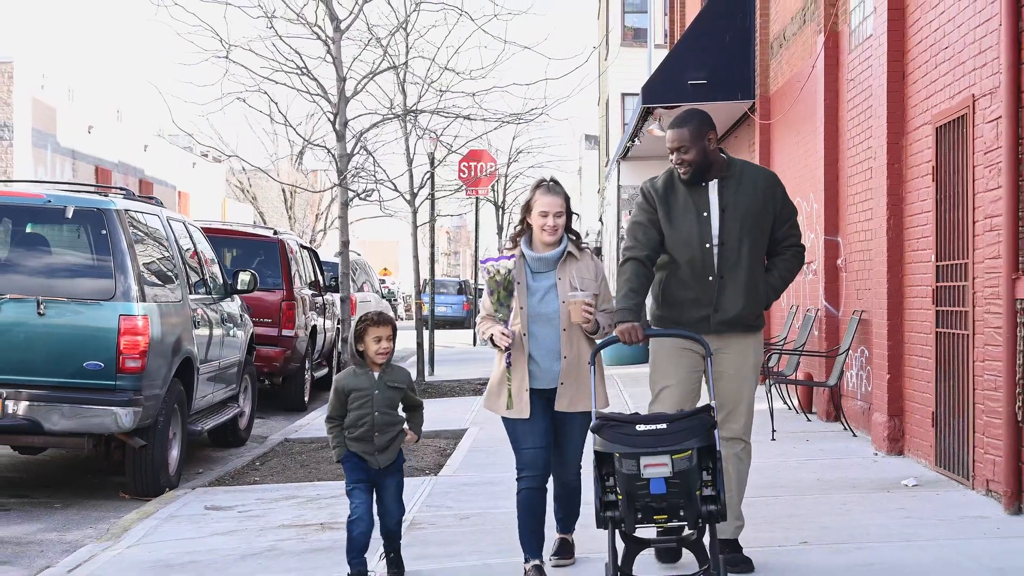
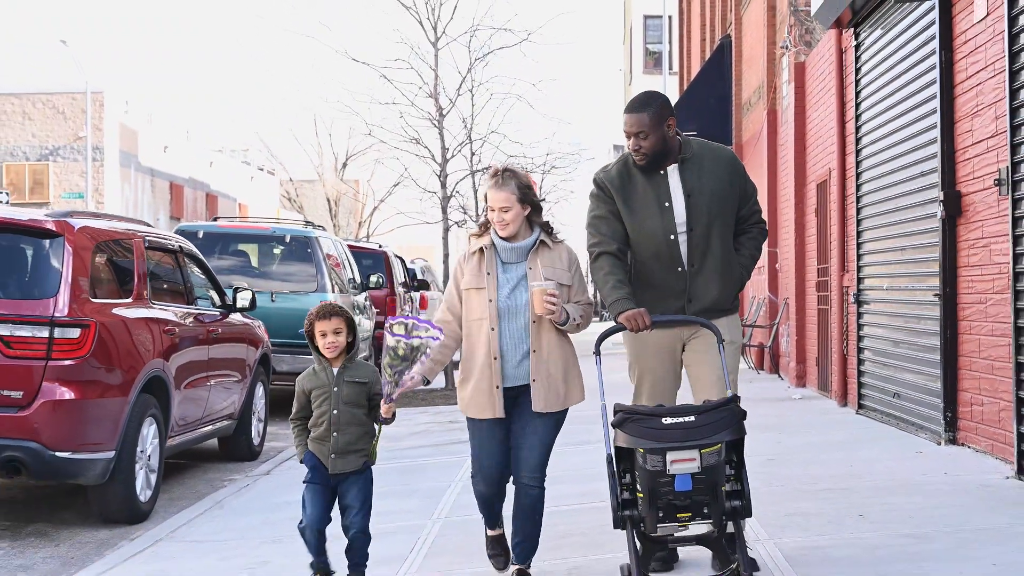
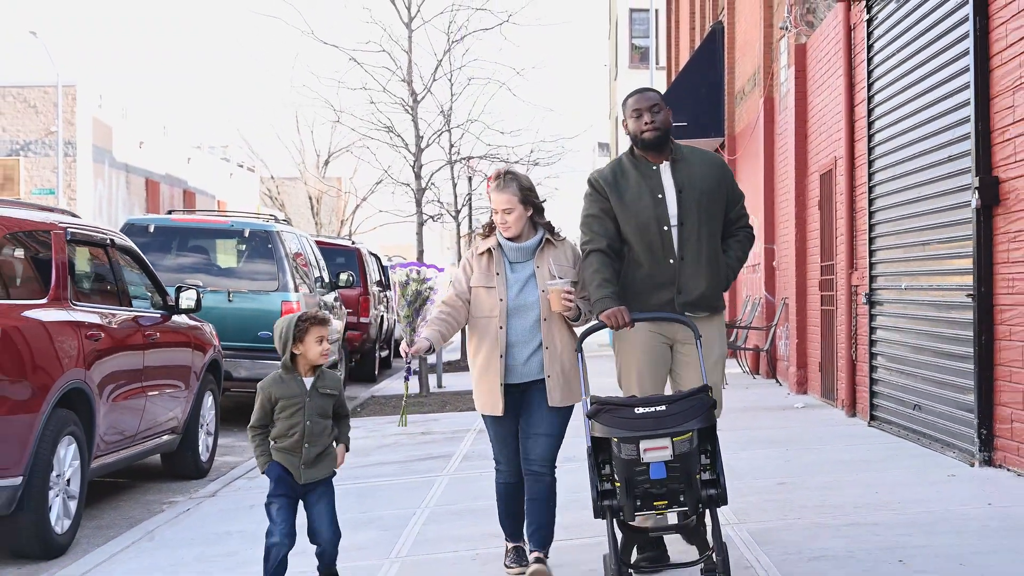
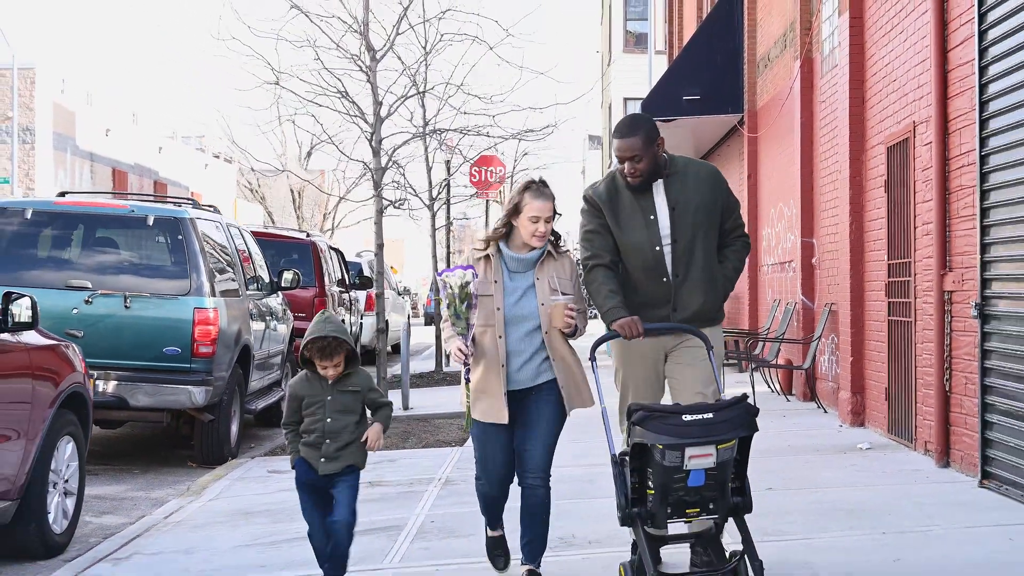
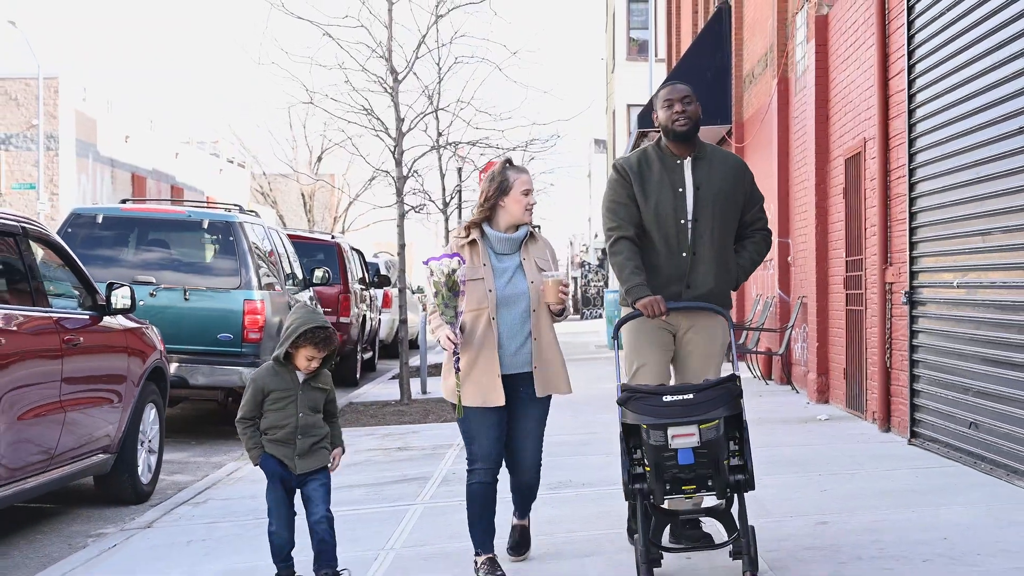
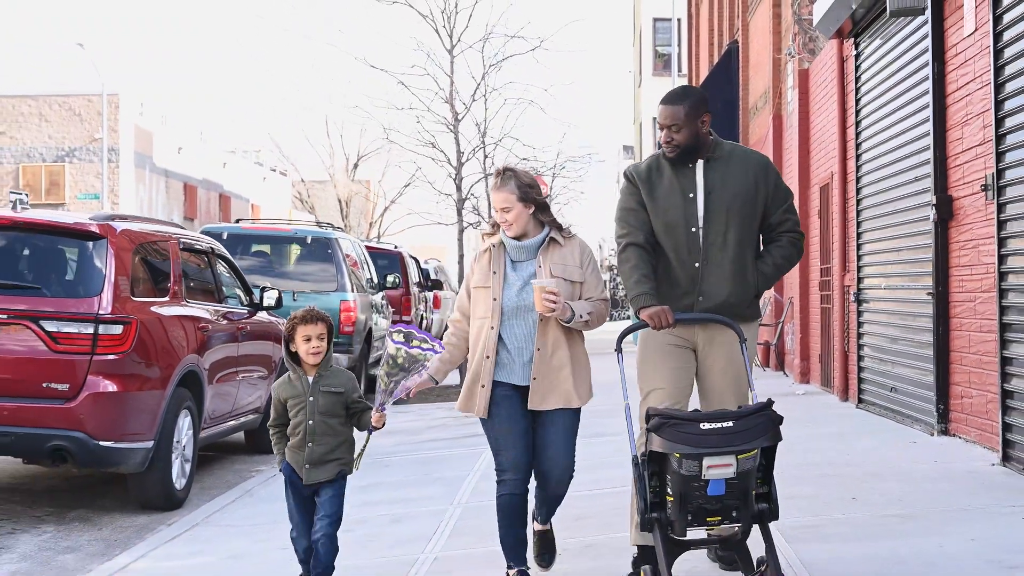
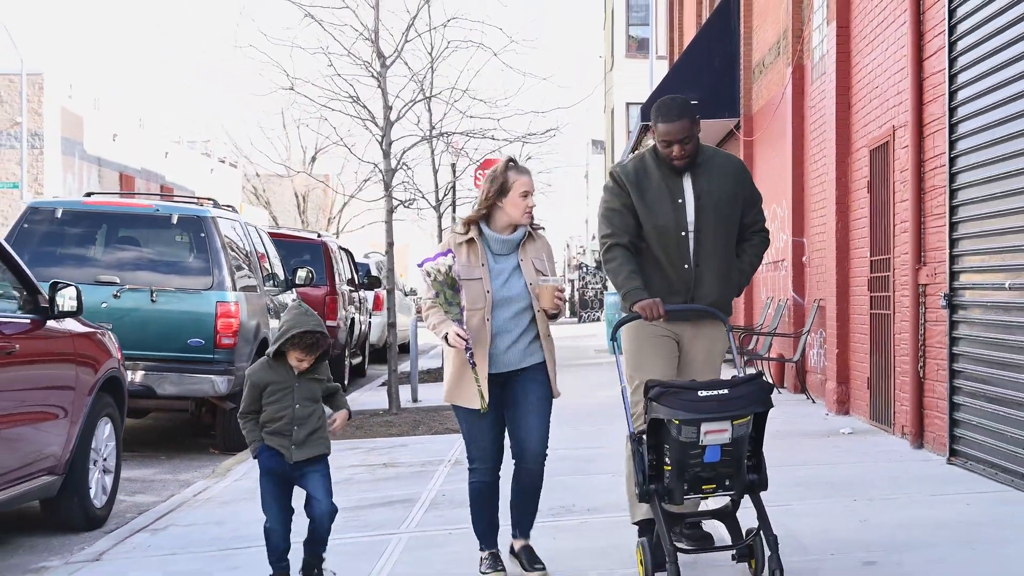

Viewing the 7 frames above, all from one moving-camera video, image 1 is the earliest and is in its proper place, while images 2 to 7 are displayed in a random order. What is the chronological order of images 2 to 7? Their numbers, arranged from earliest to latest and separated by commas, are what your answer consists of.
4, 7, 5, 3, 2, 6
